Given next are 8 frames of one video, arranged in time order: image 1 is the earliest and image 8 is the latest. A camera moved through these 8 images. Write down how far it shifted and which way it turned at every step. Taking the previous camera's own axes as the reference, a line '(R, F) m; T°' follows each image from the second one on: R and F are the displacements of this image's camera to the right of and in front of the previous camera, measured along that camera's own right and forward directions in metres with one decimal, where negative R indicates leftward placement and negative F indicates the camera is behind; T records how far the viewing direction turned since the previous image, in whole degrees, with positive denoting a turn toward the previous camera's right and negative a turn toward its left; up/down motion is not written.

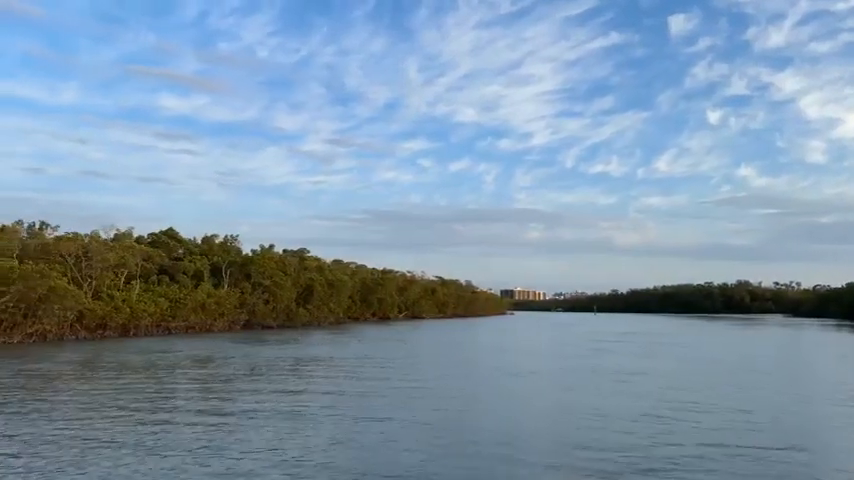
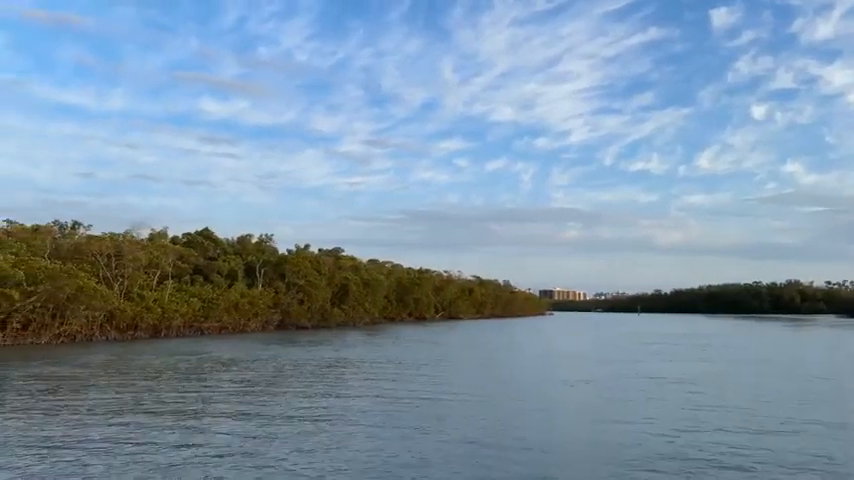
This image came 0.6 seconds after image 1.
(0.0, +2.4) m; -3°
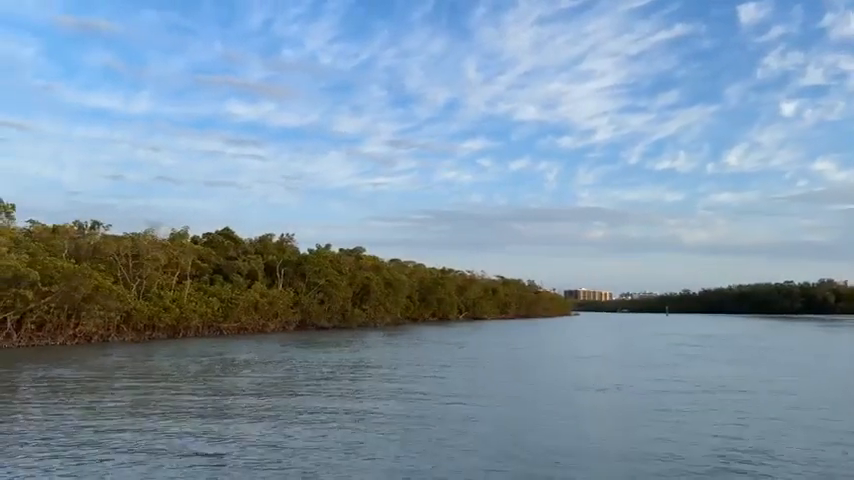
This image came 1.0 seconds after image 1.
(+0.2, +1.6) m; -2°
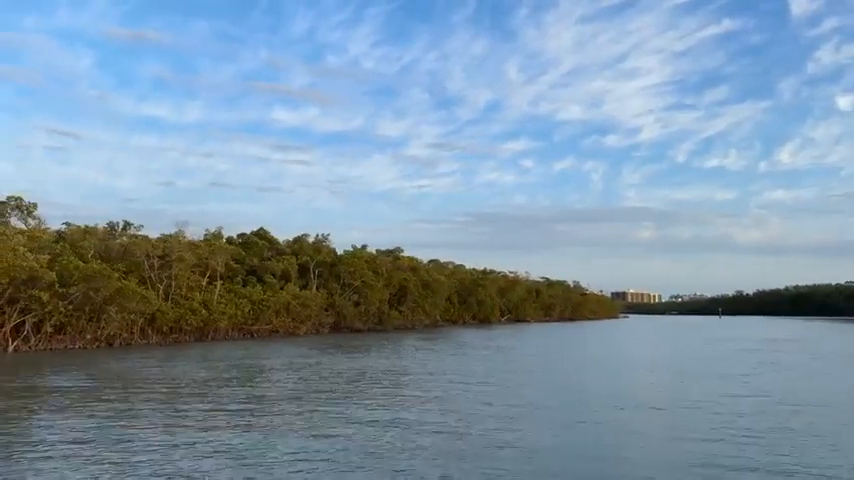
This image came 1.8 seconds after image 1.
(+0.5, +3.2) m; -4°
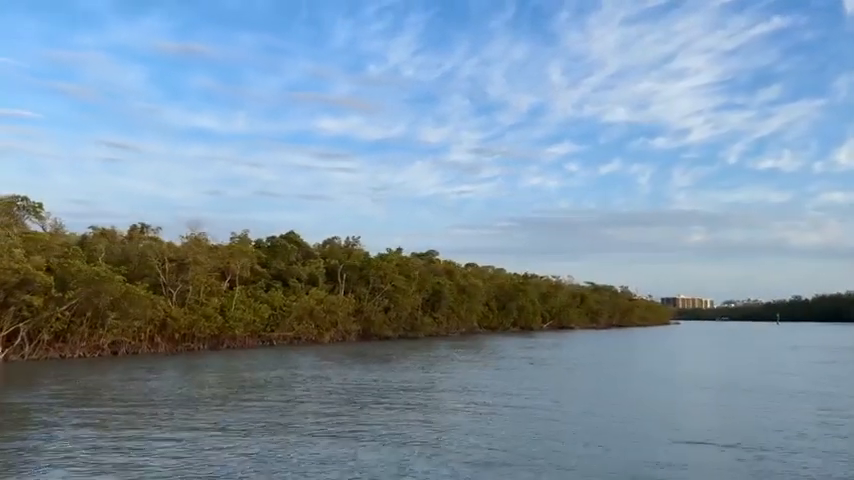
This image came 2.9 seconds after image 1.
(+1.0, +4.3) m; -4°
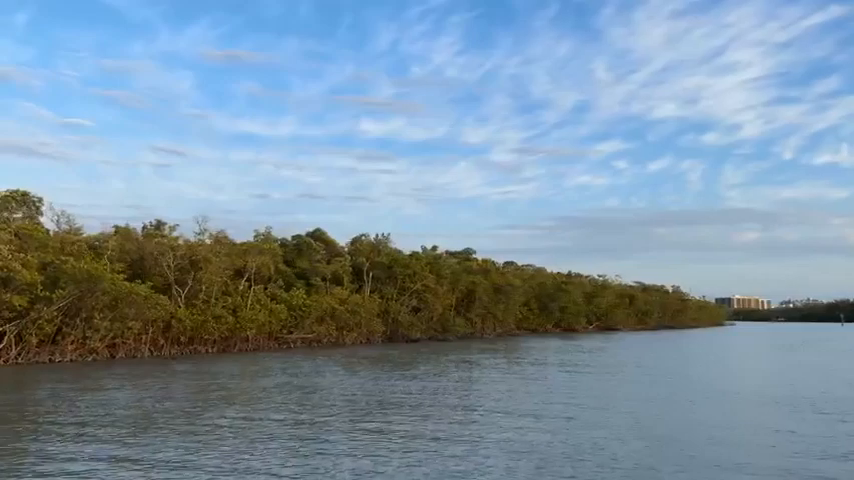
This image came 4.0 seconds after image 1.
(+1.4, +4.3) m; -4°
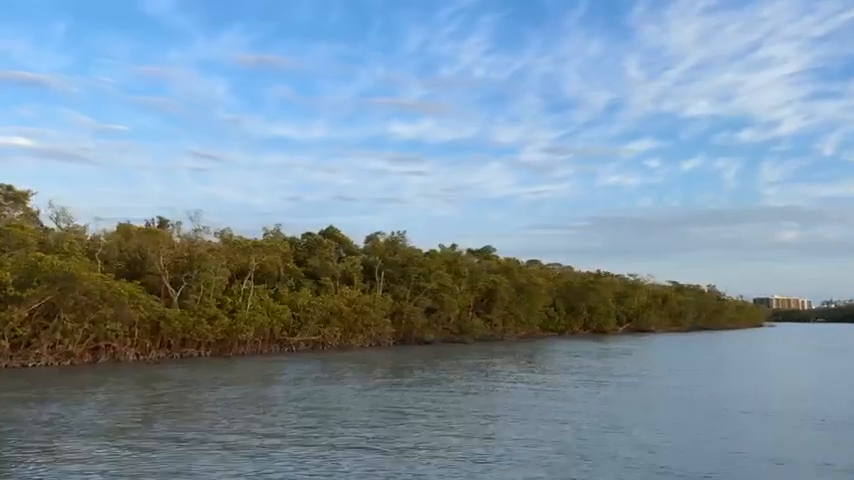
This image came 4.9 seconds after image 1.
(+1.4, +3.6) m; -3°
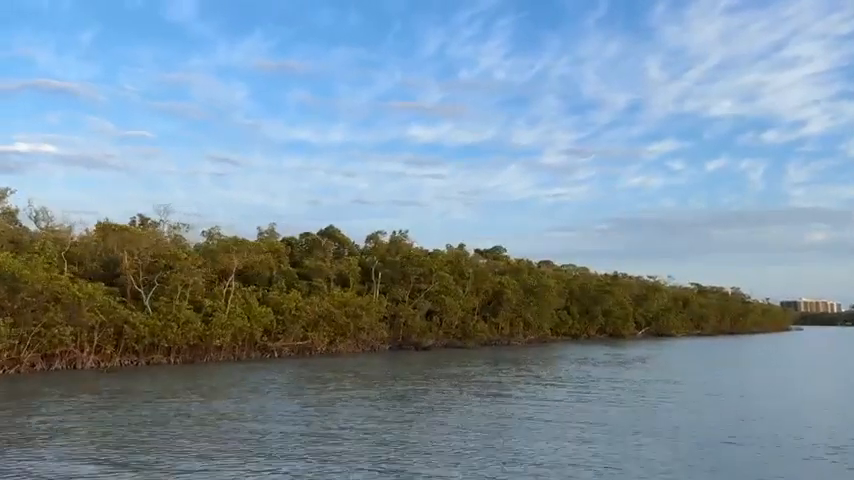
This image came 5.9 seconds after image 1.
(+1.7, +3.8) m; -2°
